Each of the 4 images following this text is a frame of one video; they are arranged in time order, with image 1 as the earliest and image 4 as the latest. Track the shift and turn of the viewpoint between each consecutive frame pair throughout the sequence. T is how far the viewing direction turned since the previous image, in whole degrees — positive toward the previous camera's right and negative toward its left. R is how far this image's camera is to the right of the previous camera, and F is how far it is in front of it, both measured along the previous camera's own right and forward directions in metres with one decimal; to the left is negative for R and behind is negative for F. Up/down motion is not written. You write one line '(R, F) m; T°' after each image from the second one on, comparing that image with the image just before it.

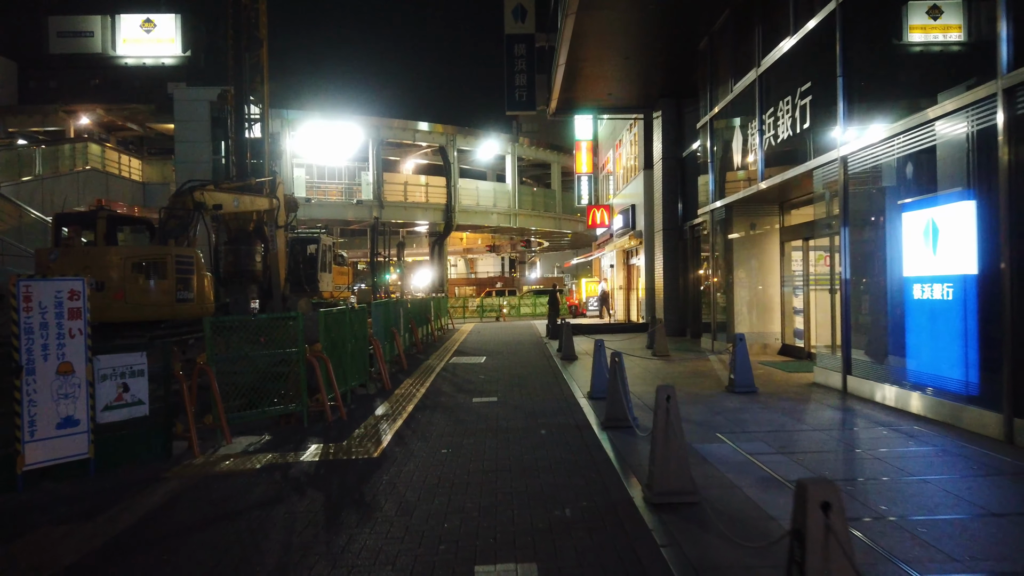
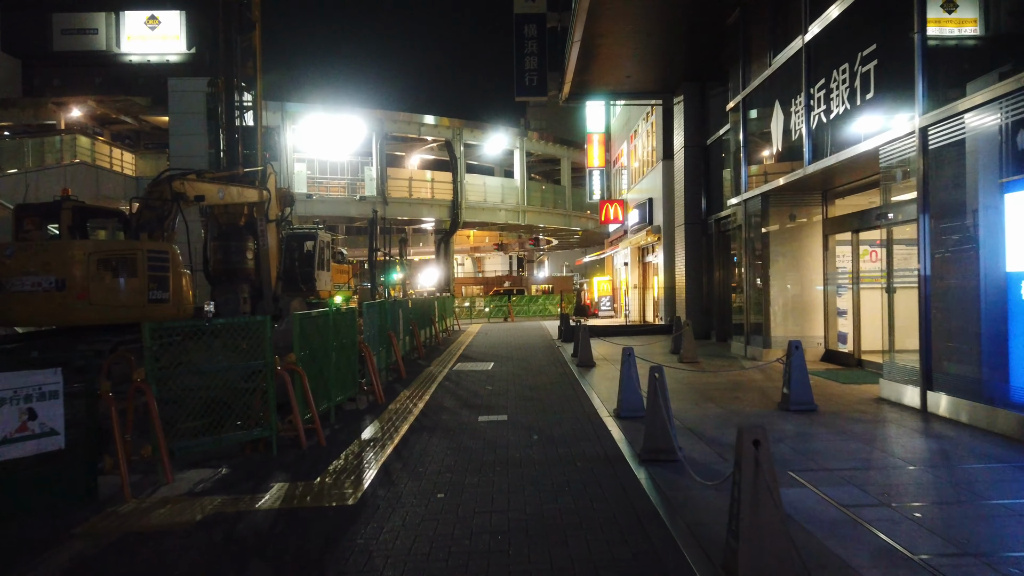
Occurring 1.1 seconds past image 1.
(-0.1, +1.6) m; -1°
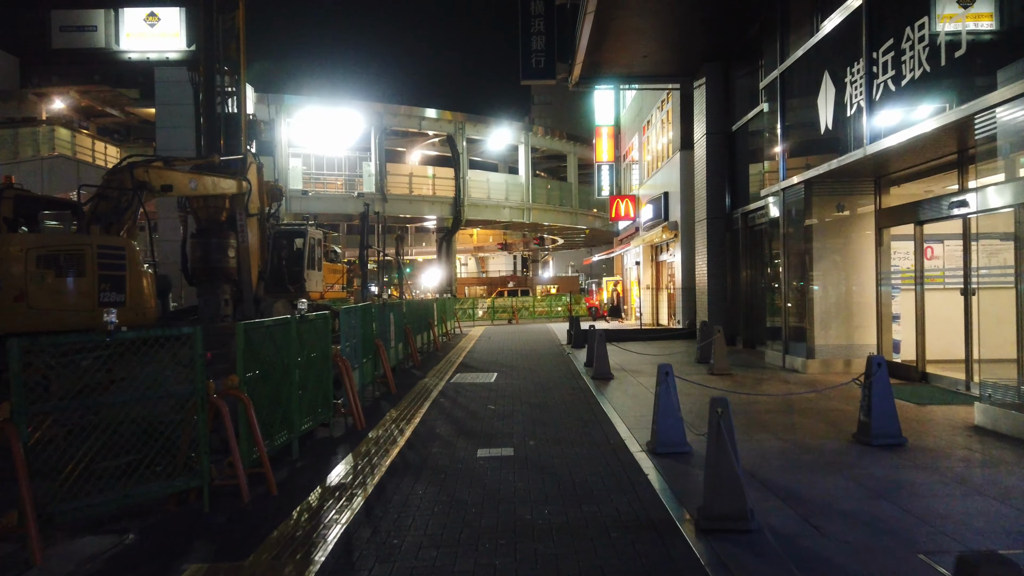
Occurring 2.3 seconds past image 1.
(0.0, +1.7) m; 0°
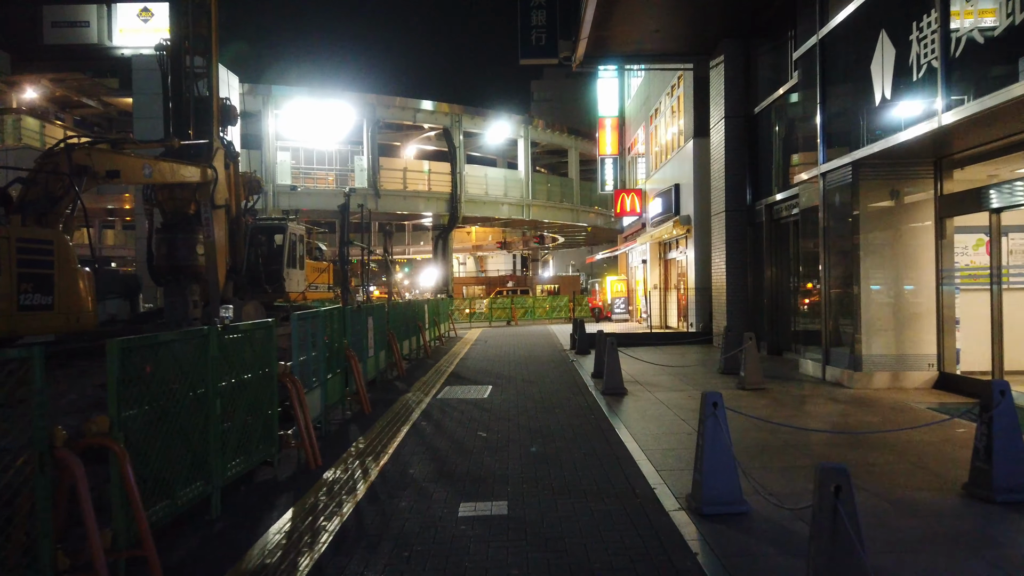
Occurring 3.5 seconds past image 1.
(0.0, +1.8) m; 0°
